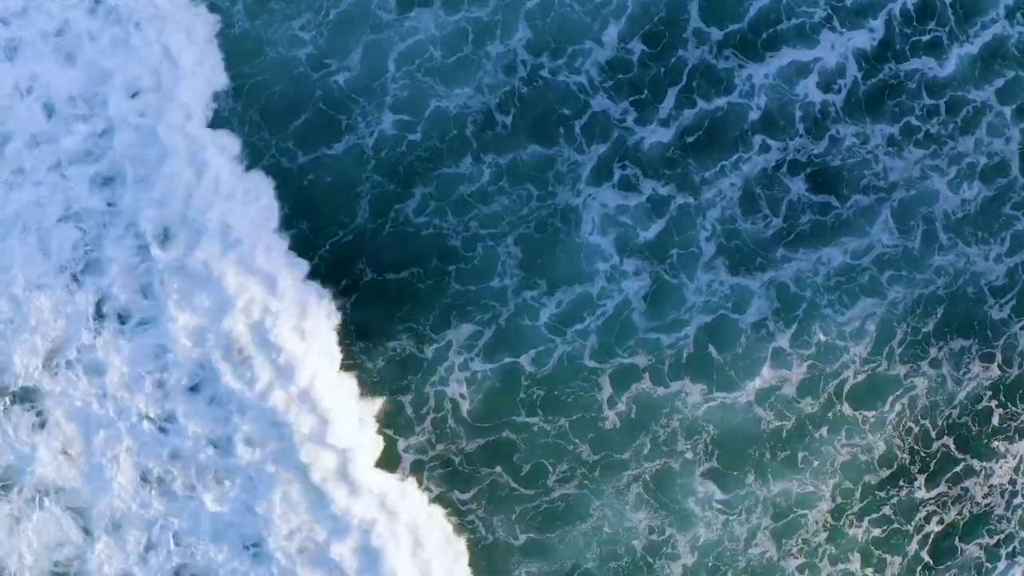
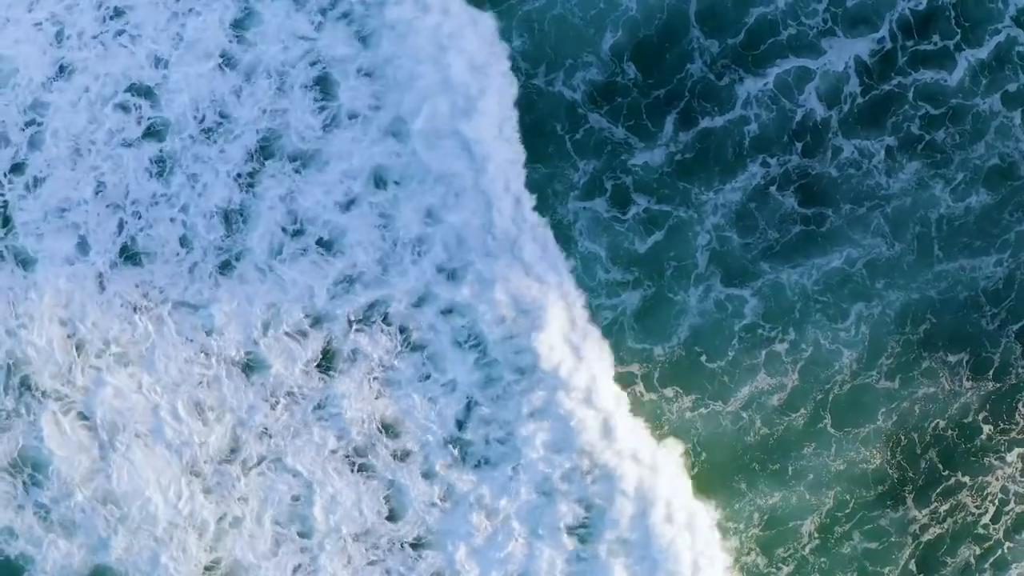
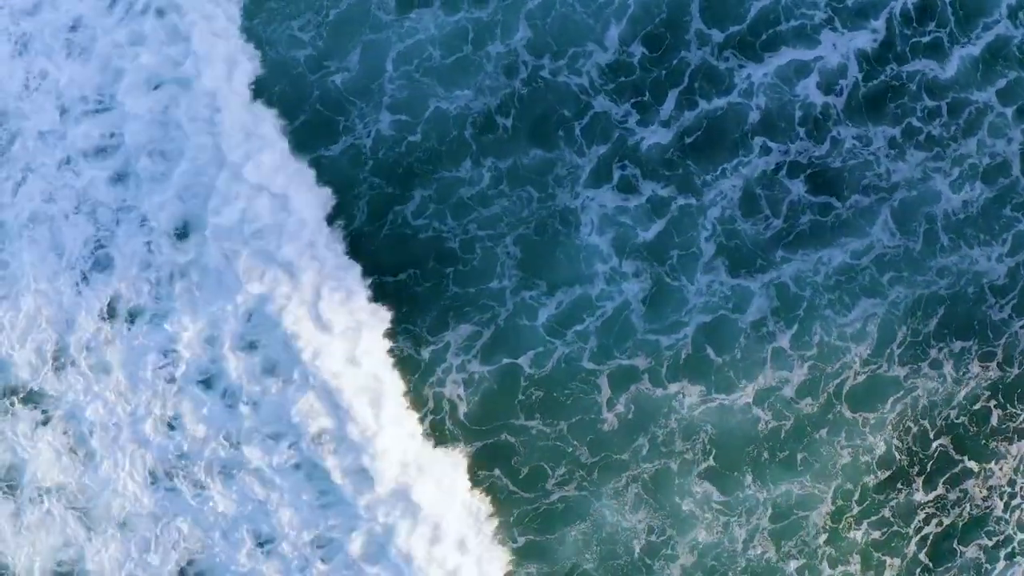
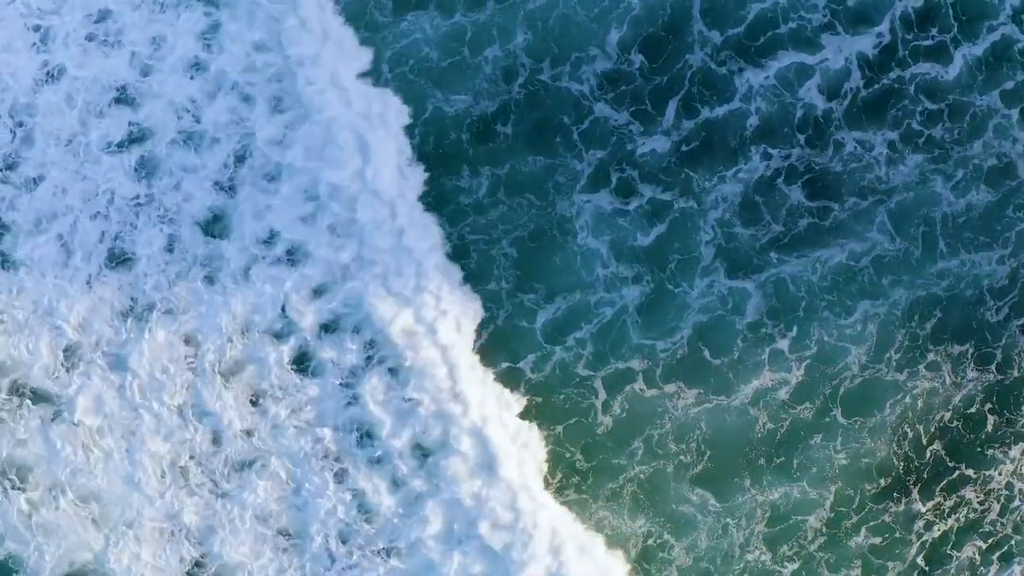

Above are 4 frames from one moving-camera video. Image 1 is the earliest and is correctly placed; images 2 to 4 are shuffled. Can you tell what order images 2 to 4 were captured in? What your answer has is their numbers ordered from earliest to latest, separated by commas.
3, 4, 2
